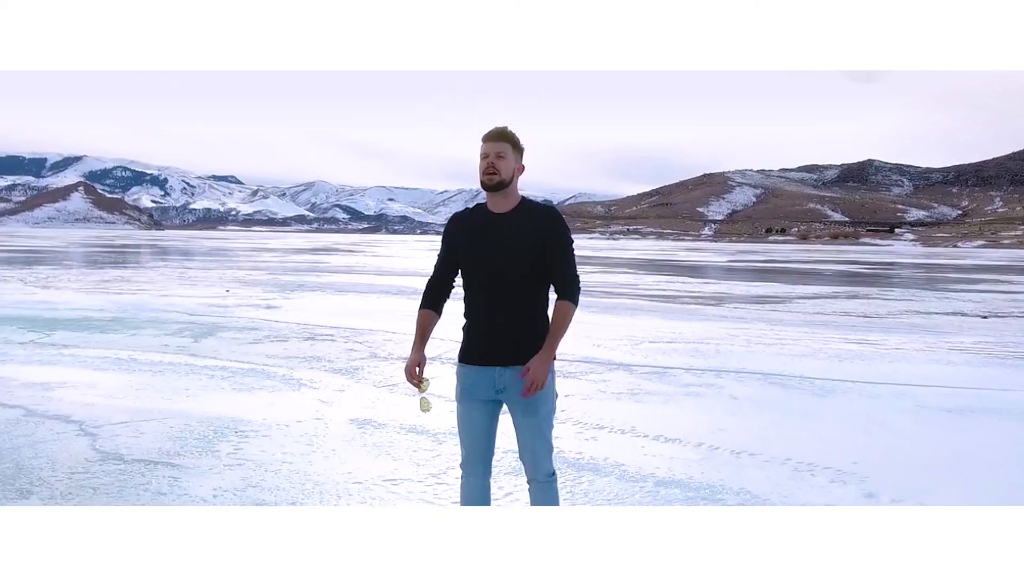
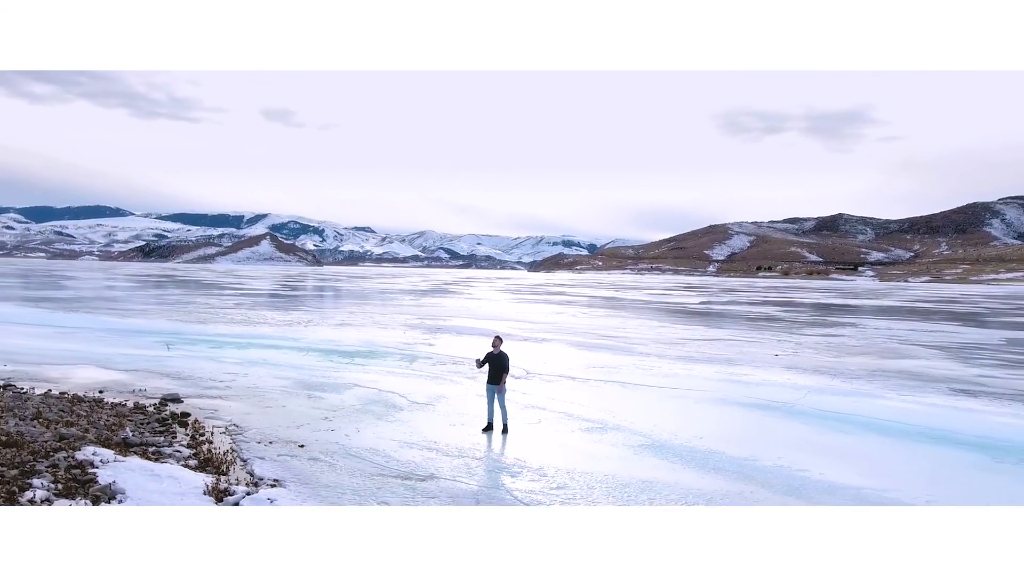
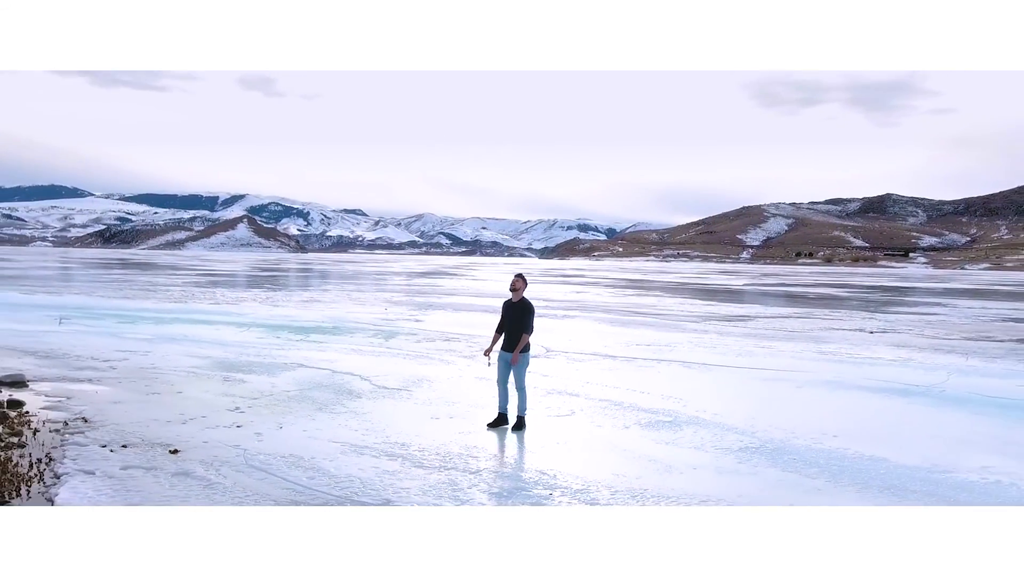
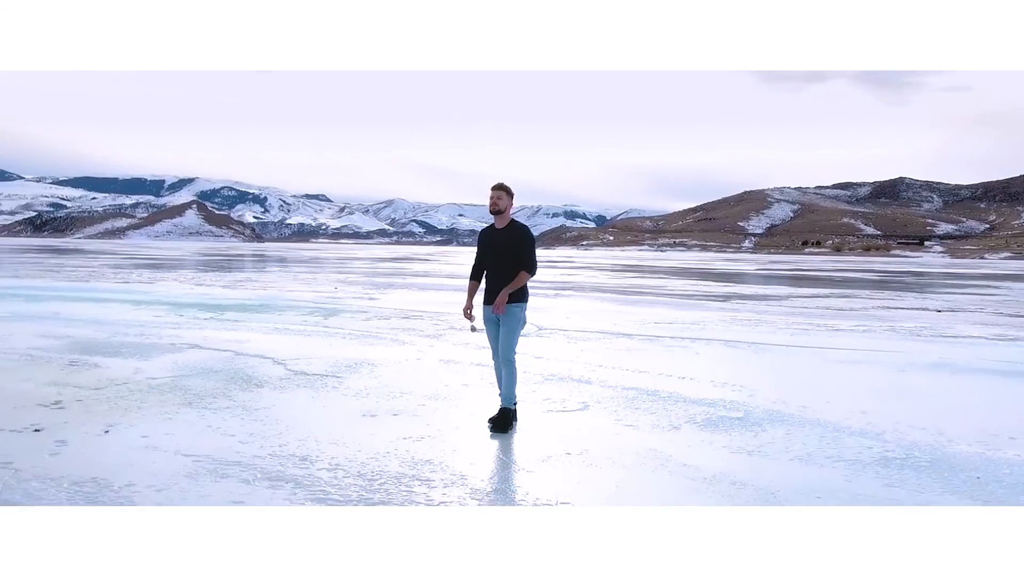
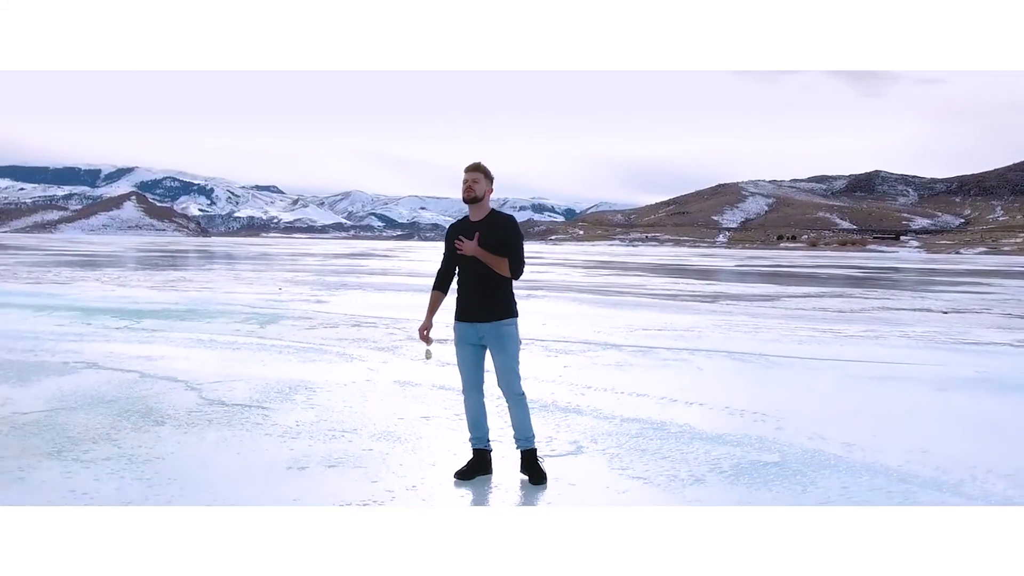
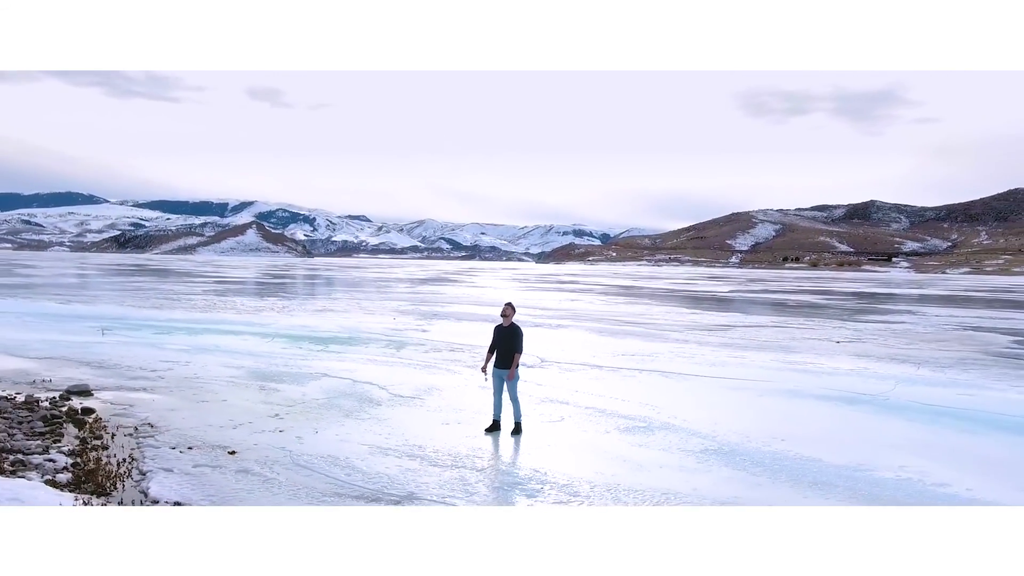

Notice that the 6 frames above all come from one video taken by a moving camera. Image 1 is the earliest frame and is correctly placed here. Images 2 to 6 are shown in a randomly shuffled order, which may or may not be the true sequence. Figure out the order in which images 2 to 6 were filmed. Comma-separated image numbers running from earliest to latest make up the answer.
5, 4, 3, 6, 2
